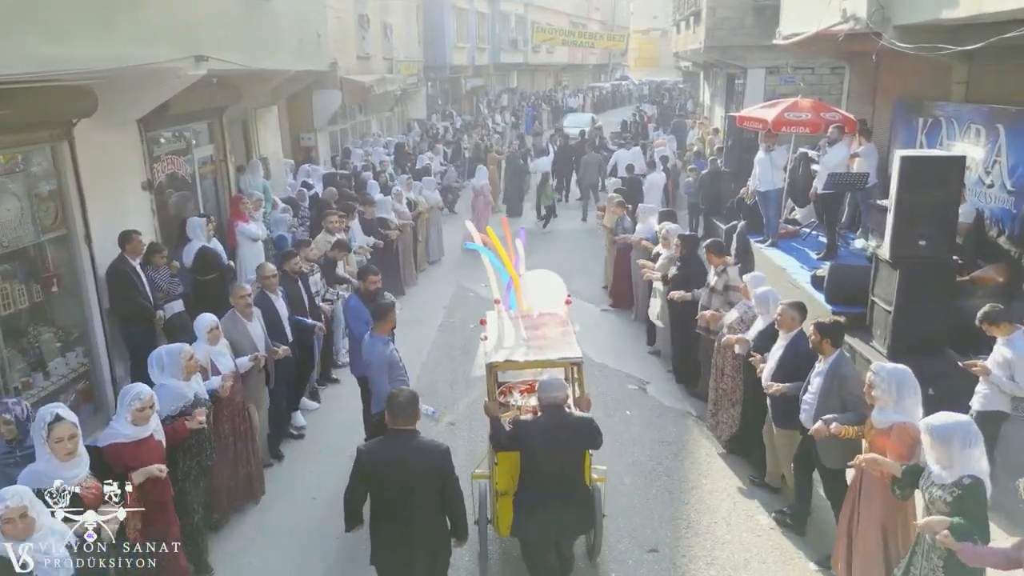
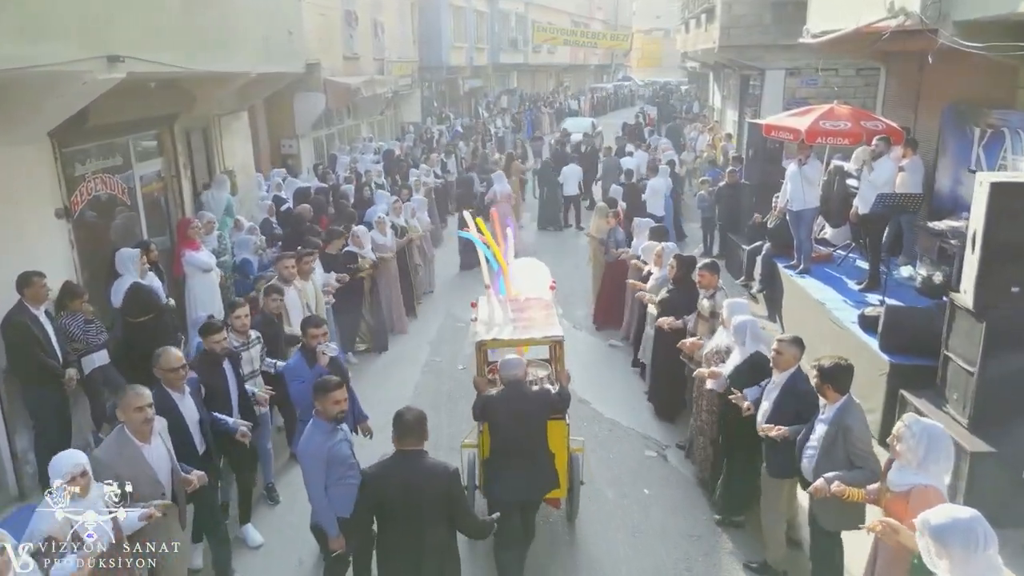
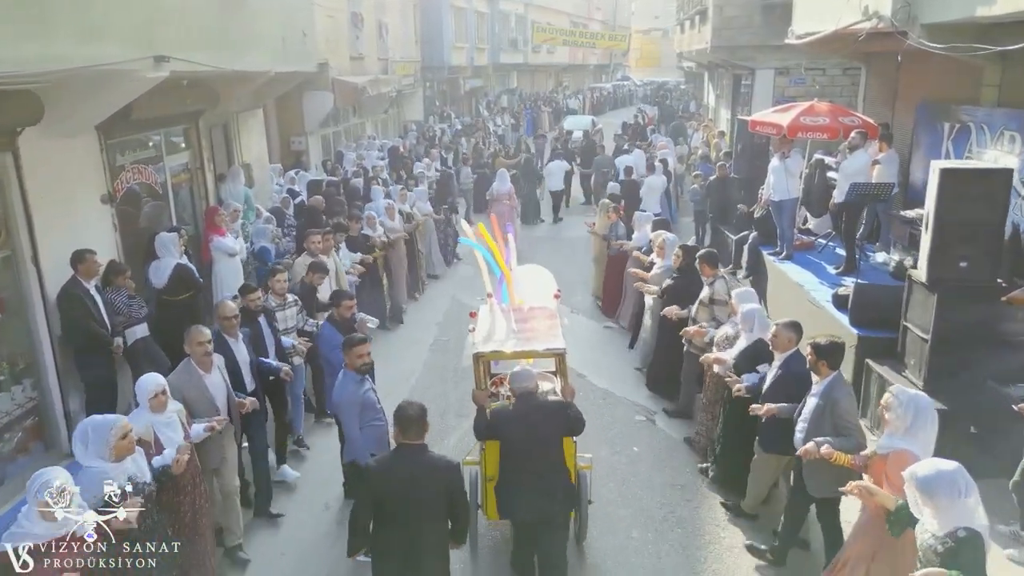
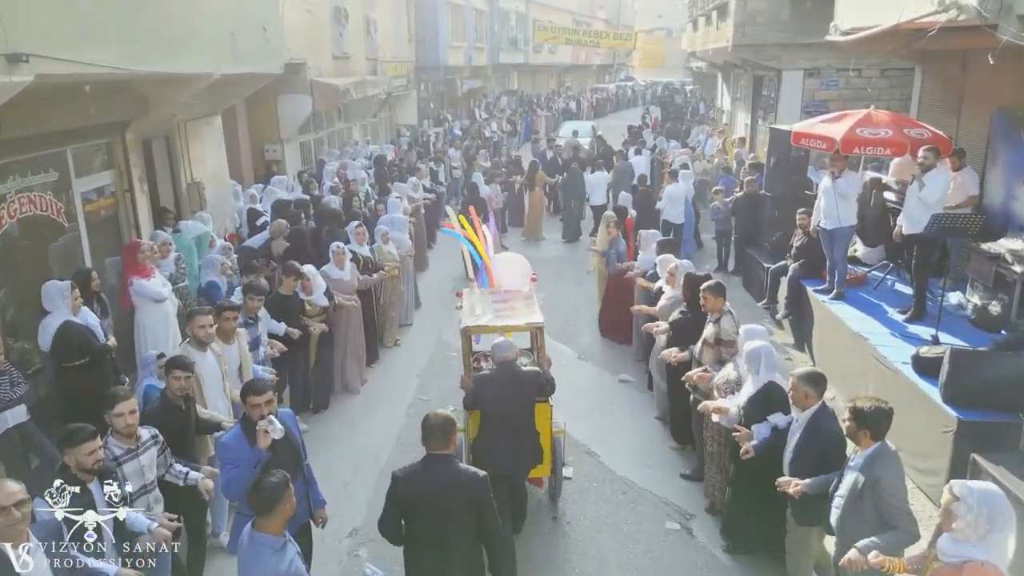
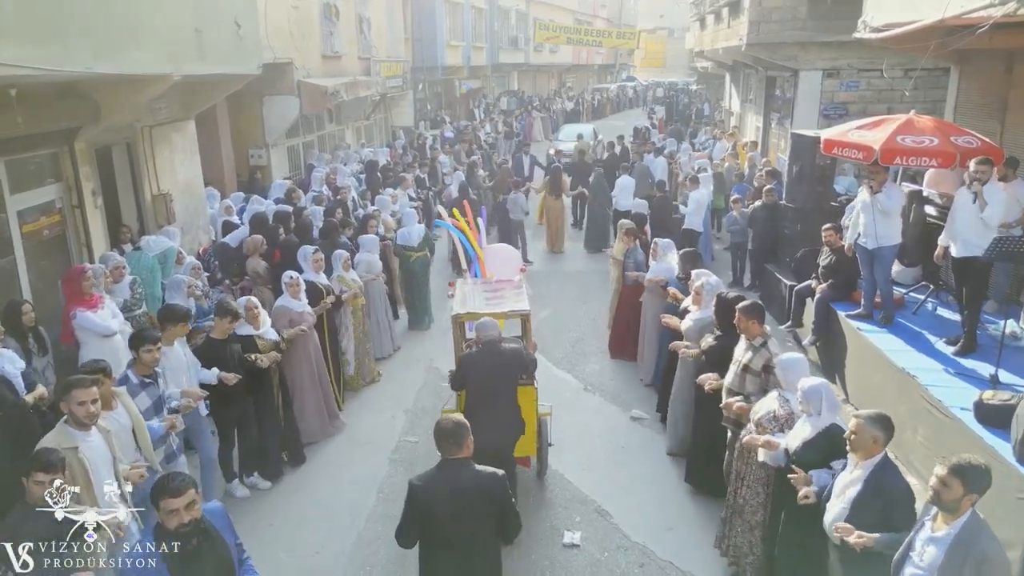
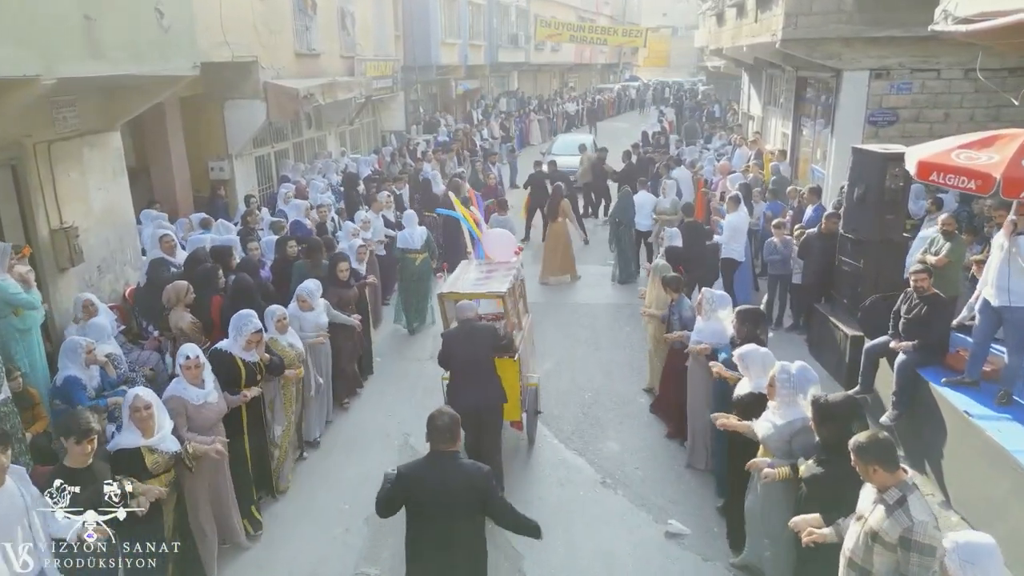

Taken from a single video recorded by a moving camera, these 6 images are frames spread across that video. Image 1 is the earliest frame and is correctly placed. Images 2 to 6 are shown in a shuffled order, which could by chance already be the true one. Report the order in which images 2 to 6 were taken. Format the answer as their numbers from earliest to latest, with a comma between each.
3, 2, 4, 5, 6
